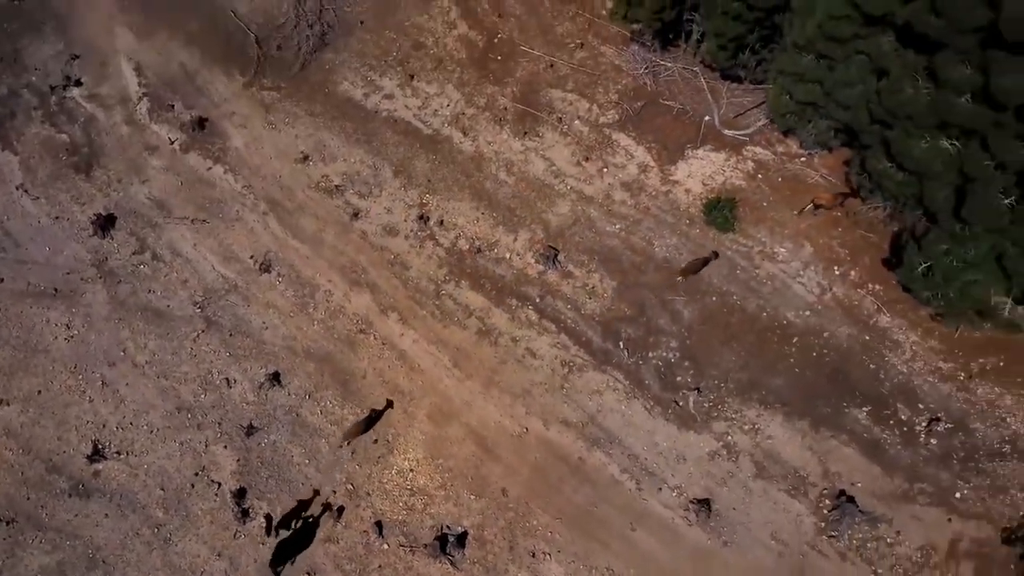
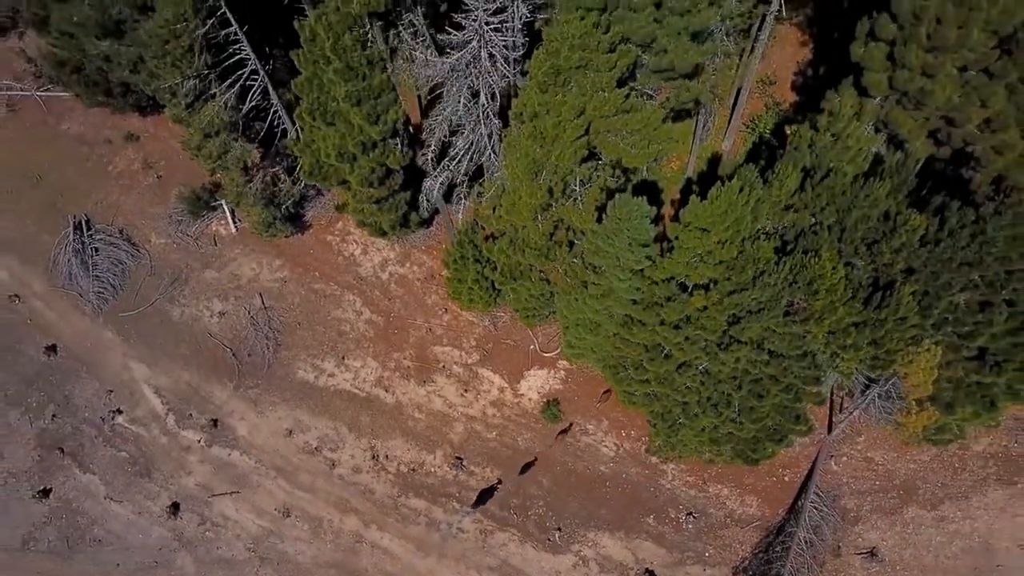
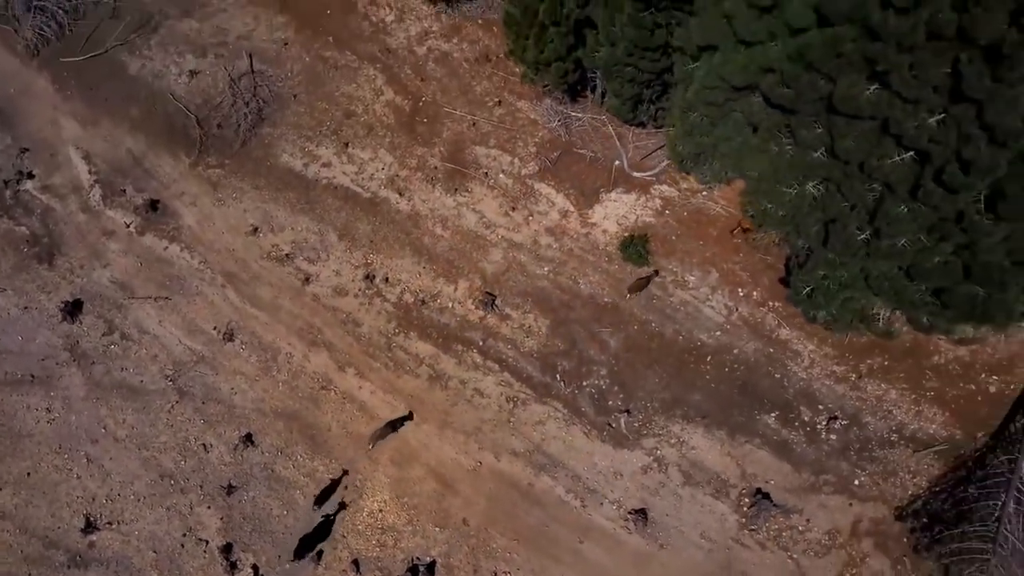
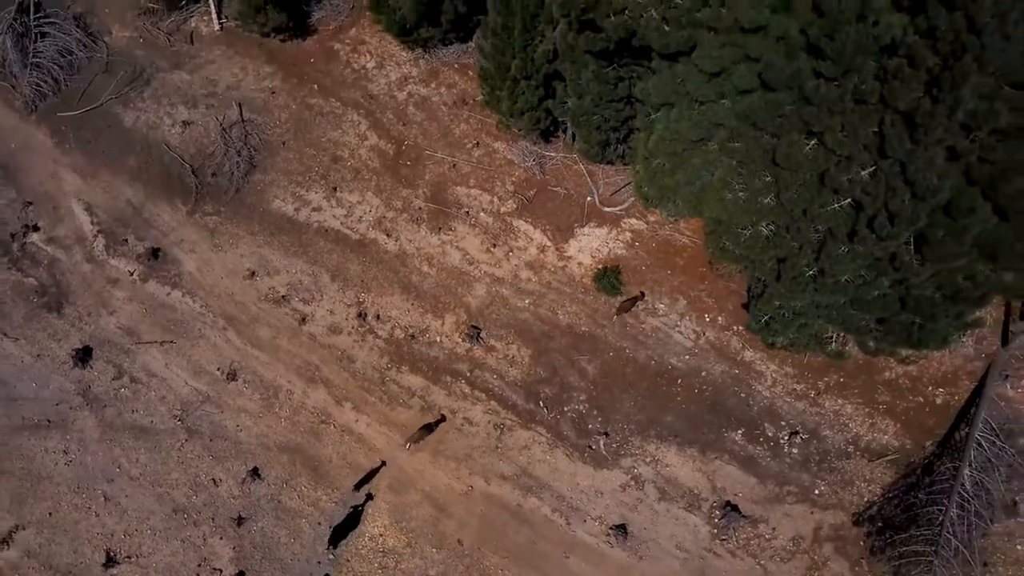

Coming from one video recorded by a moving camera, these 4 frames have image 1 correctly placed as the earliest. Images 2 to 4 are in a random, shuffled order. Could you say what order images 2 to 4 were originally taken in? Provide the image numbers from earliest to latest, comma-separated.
3, 4, 2
